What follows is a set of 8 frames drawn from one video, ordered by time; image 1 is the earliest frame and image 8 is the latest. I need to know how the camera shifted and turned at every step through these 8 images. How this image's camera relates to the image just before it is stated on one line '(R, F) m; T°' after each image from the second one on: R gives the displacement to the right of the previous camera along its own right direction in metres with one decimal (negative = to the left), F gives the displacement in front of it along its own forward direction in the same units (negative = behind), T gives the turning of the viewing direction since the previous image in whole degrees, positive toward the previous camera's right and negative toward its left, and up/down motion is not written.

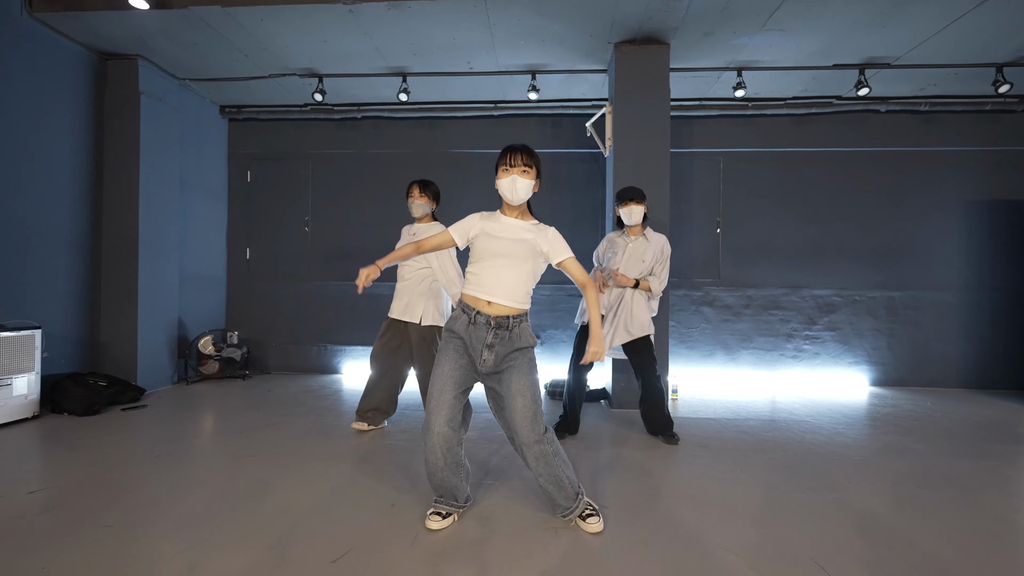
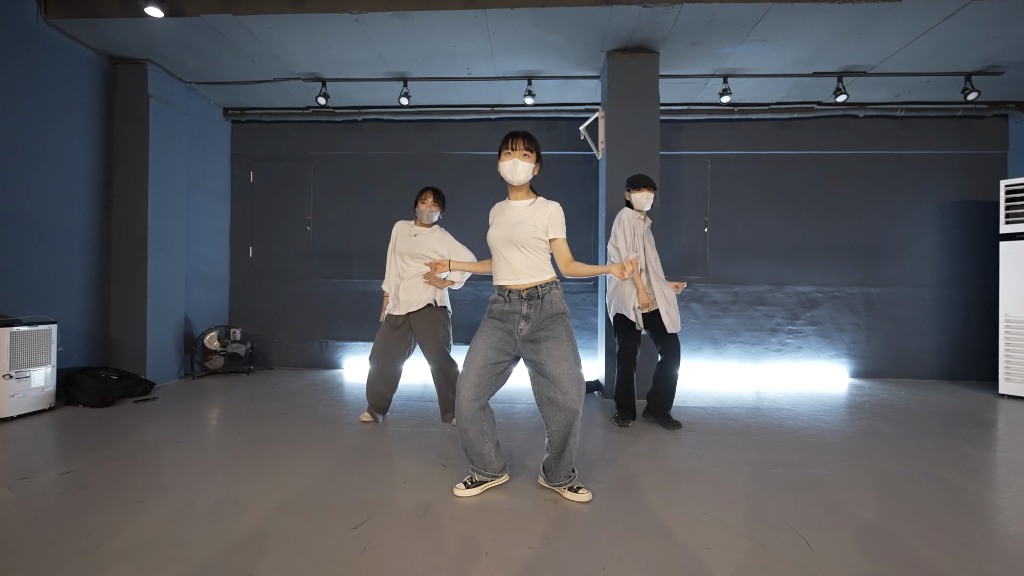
(0.0, -0.2) m; +1°
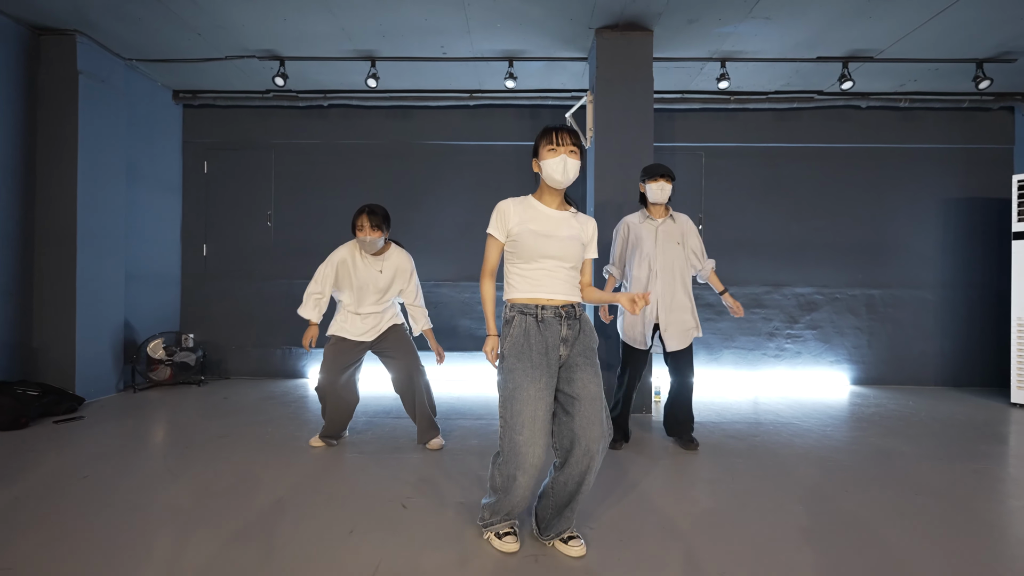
(+0.1, +0.4) m; +2°
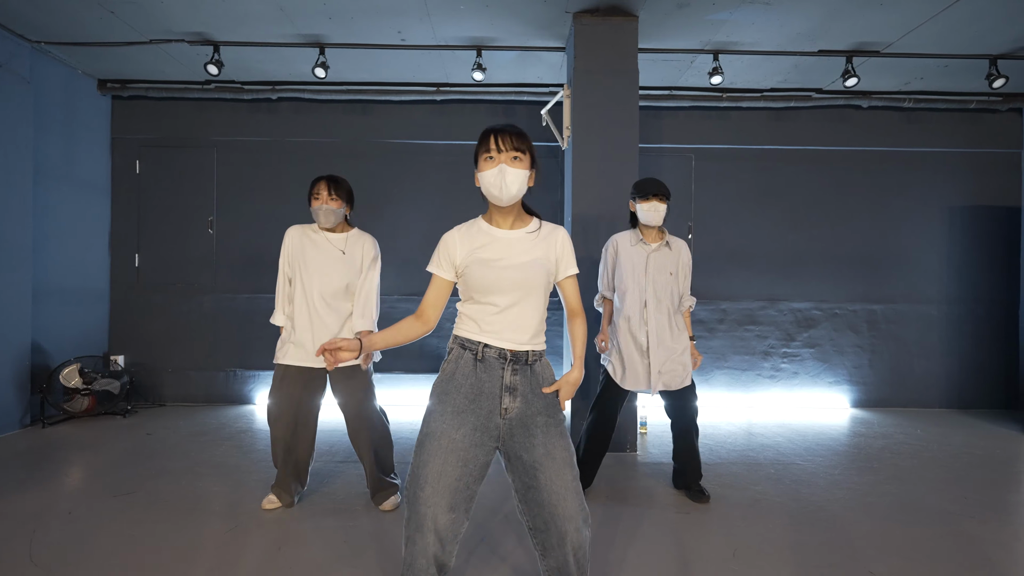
(+0.2, +0.5) m; +2°
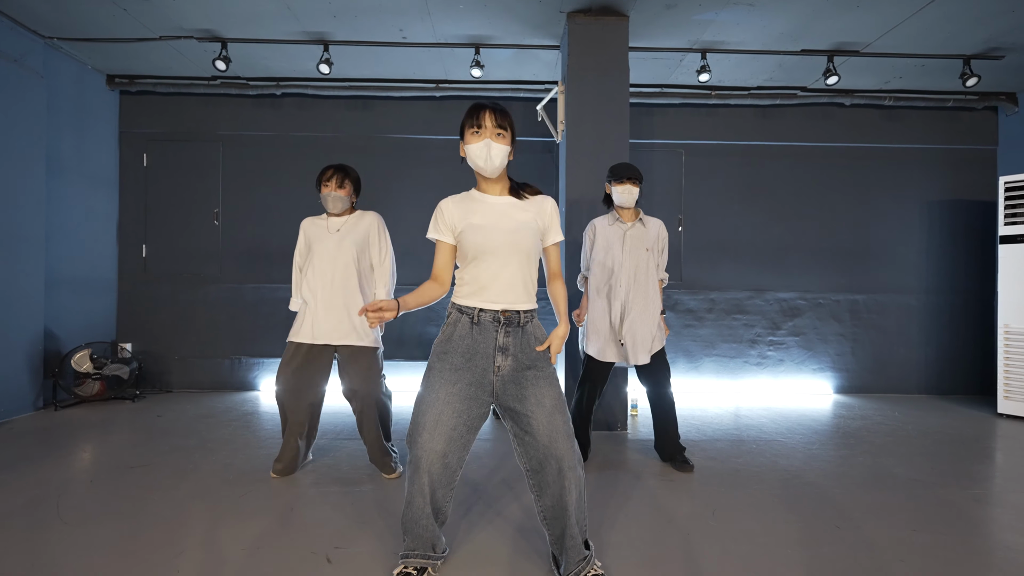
(0.0, -0.2) m; 0°
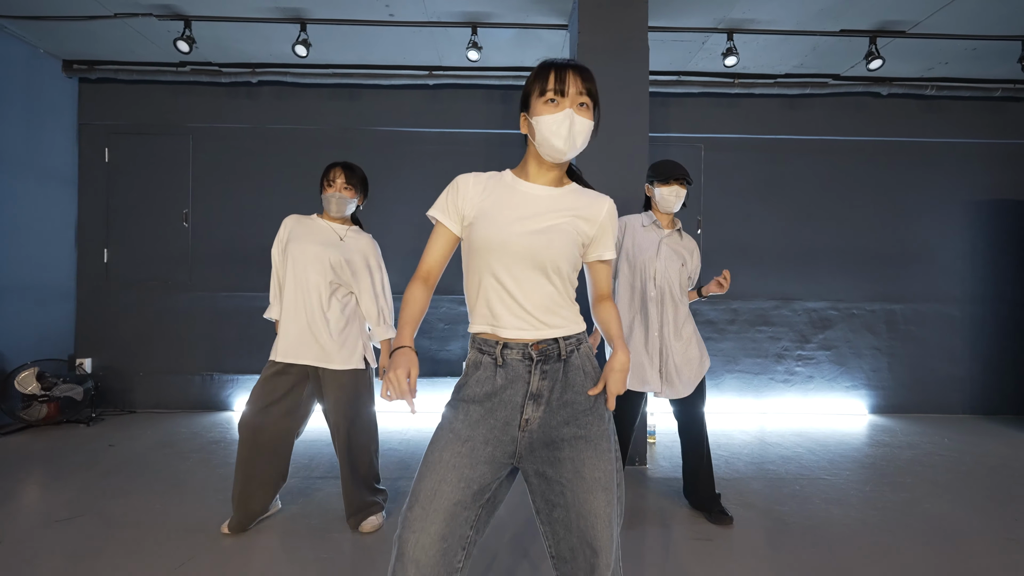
(0.0, +0.5) m; 0°
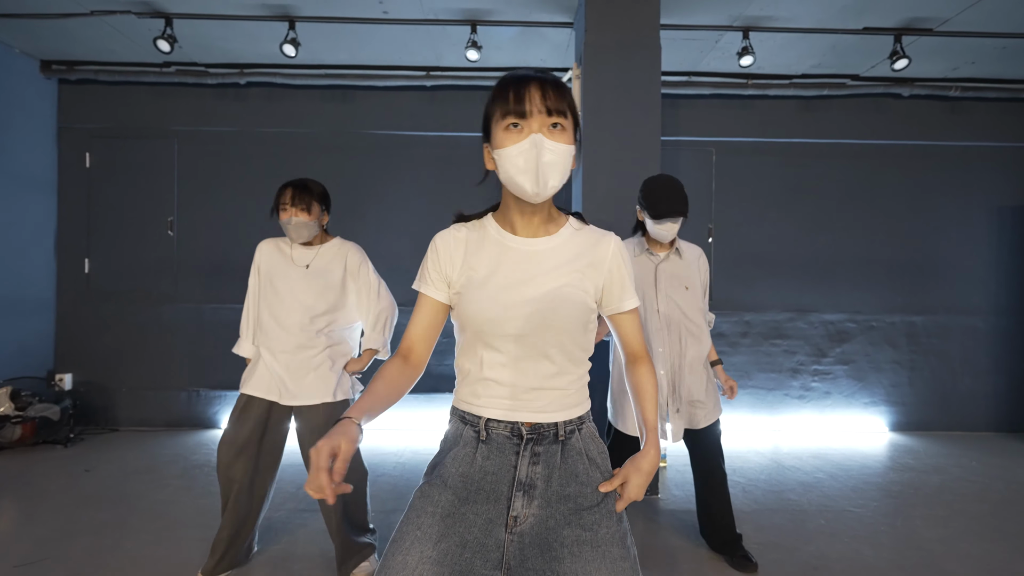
(0.0, +0.2) m; 0°
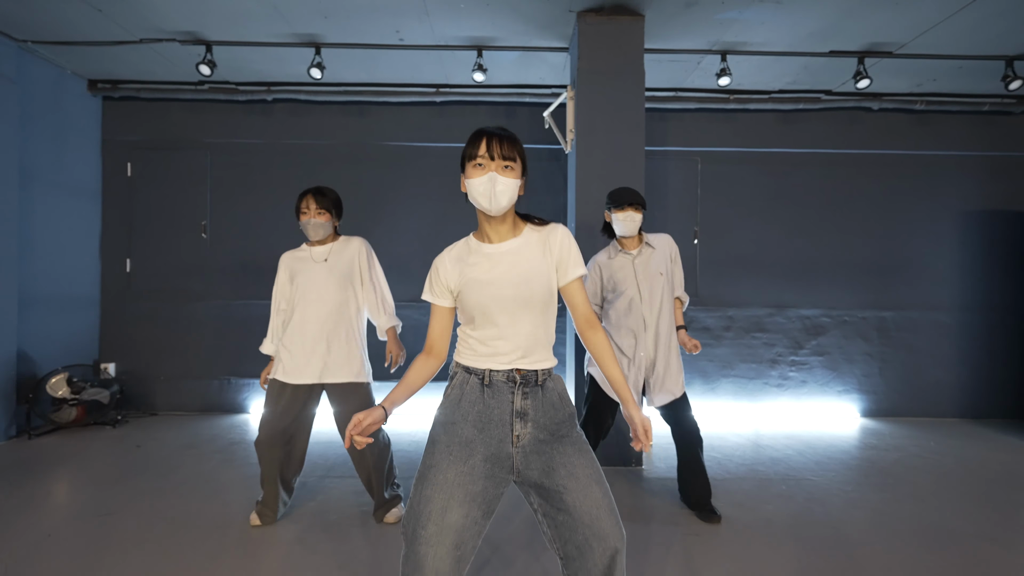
(0.0, -0.4) m; 0°
